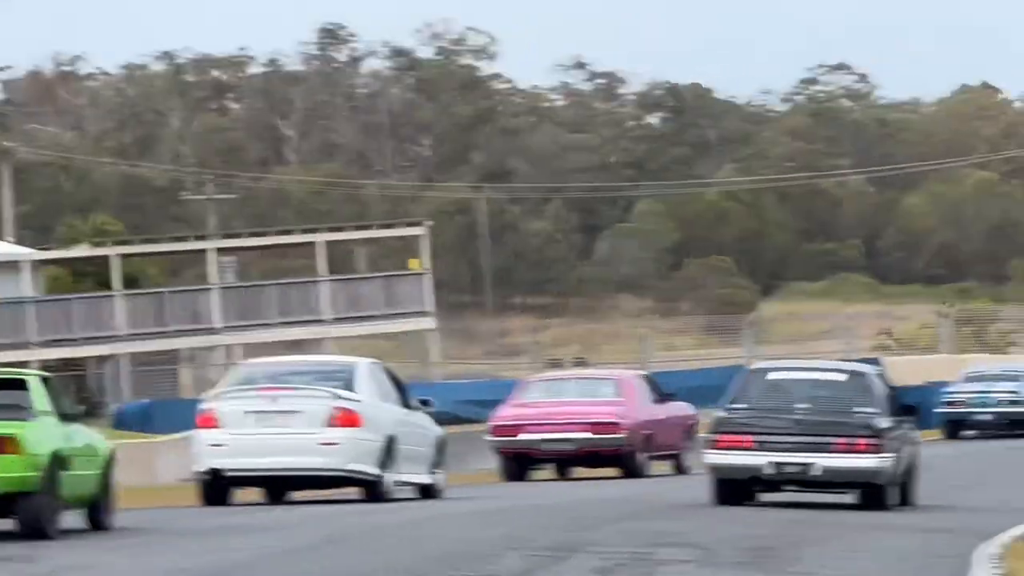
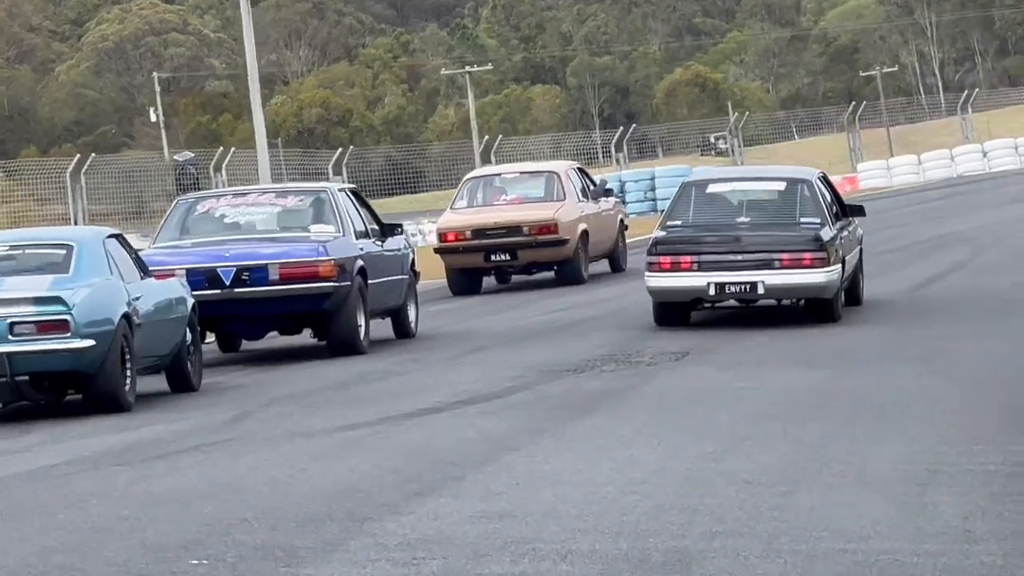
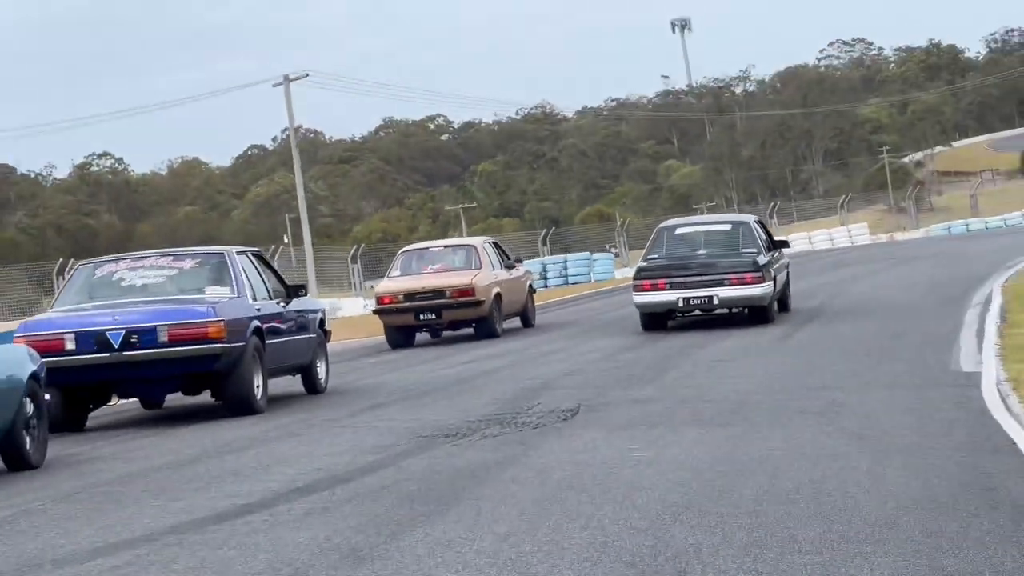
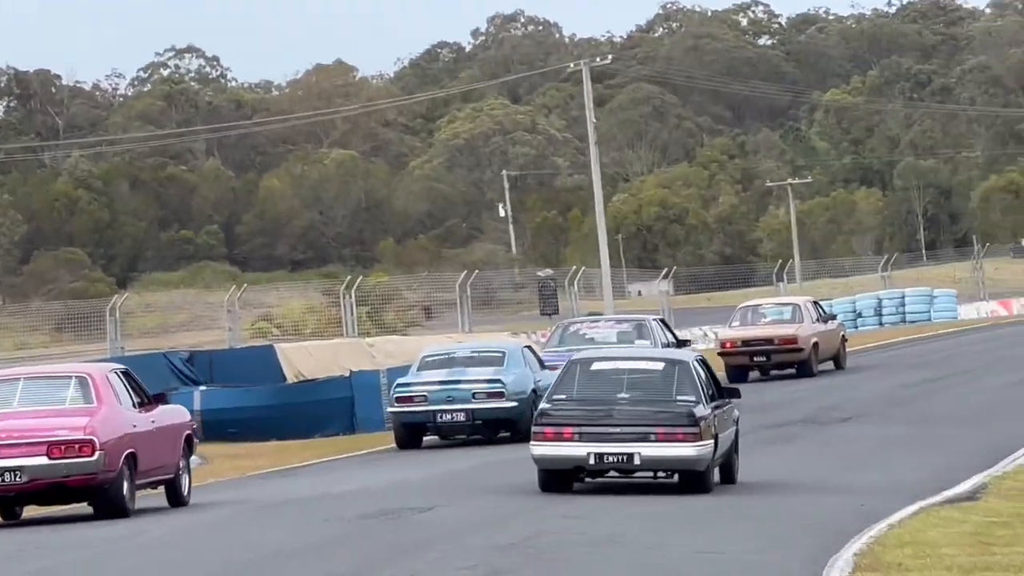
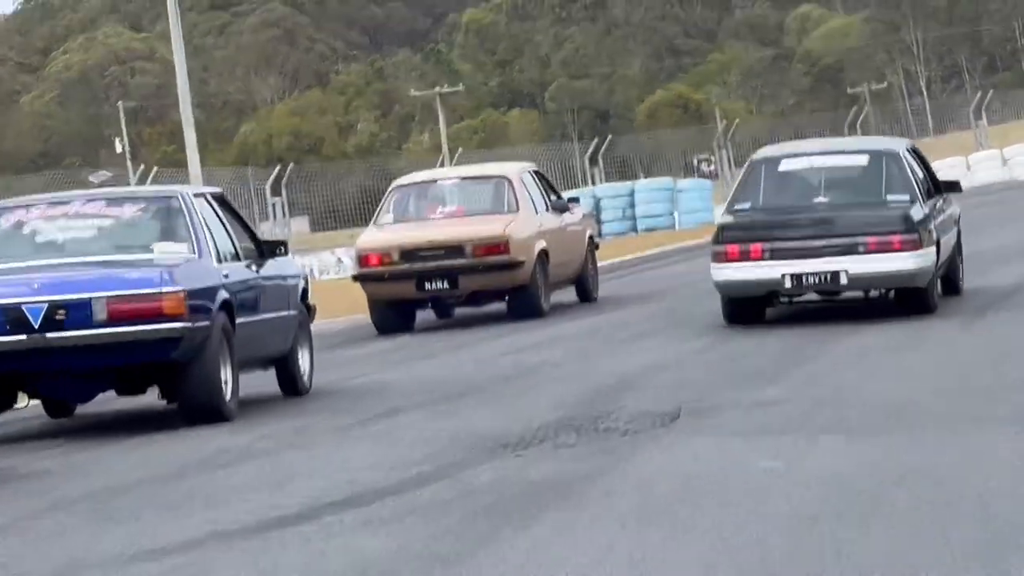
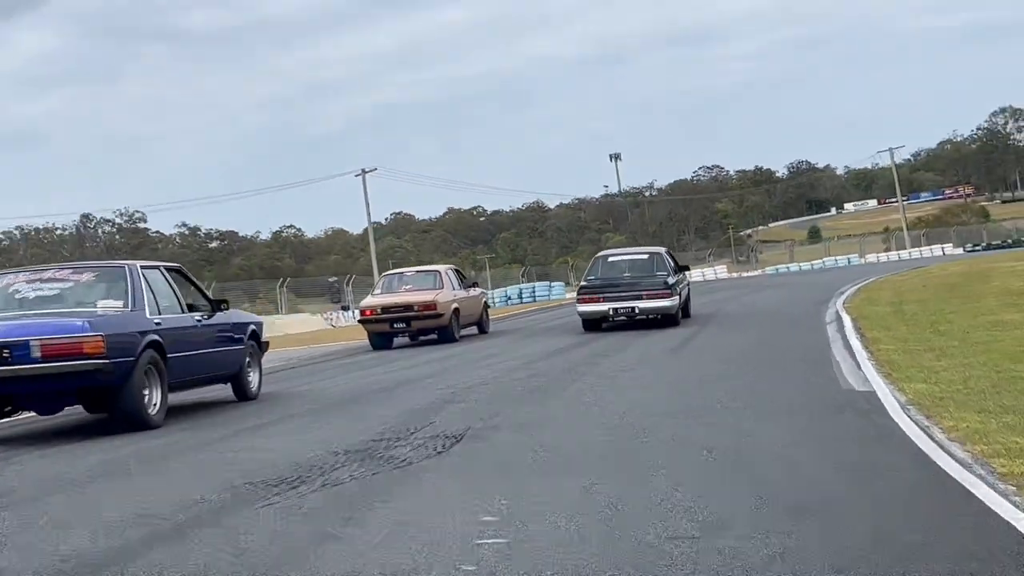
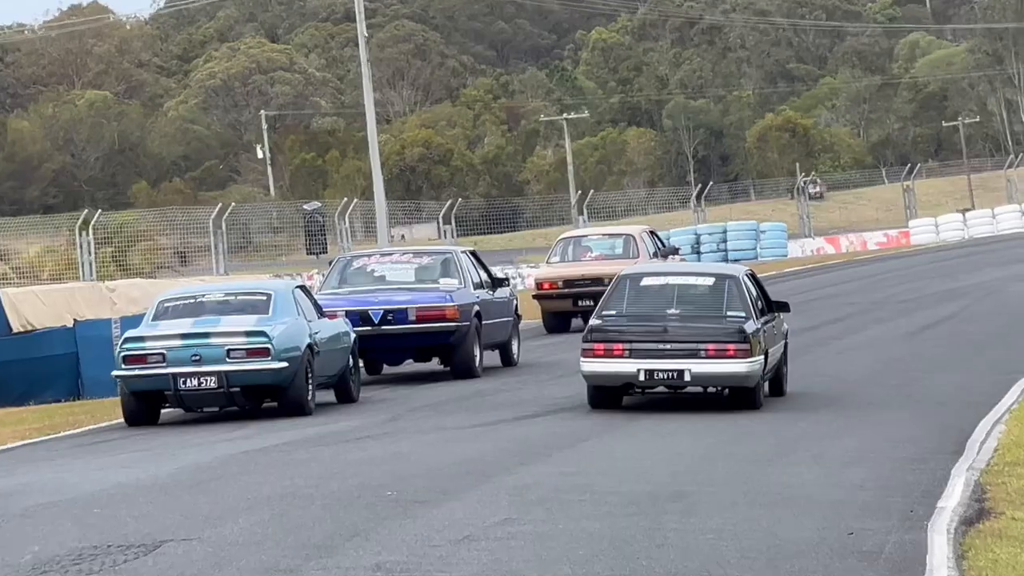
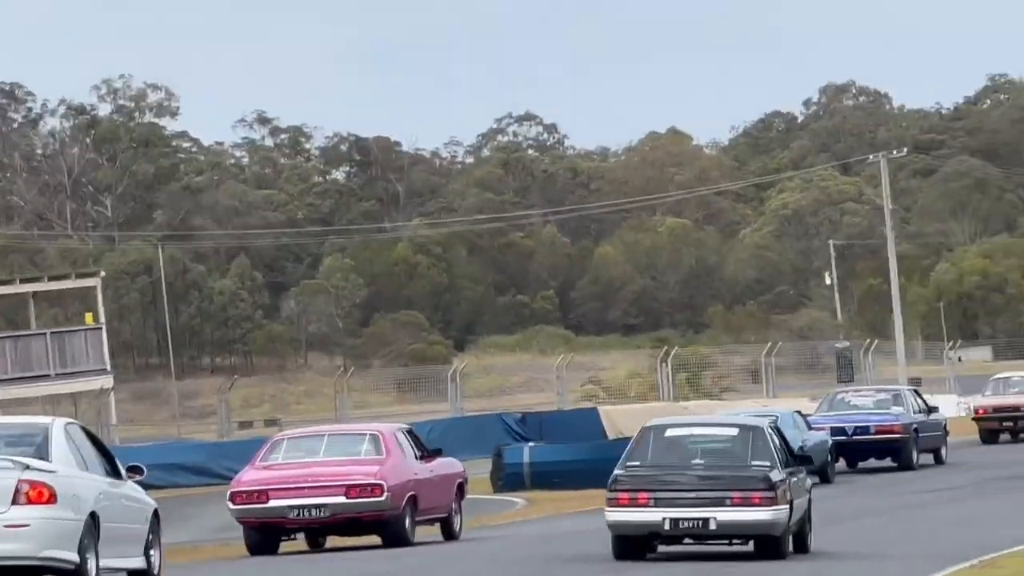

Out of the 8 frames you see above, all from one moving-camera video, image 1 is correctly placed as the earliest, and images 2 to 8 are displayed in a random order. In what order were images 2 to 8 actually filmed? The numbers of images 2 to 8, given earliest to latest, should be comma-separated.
8, 4, 7, 2, 5, 3, 6
